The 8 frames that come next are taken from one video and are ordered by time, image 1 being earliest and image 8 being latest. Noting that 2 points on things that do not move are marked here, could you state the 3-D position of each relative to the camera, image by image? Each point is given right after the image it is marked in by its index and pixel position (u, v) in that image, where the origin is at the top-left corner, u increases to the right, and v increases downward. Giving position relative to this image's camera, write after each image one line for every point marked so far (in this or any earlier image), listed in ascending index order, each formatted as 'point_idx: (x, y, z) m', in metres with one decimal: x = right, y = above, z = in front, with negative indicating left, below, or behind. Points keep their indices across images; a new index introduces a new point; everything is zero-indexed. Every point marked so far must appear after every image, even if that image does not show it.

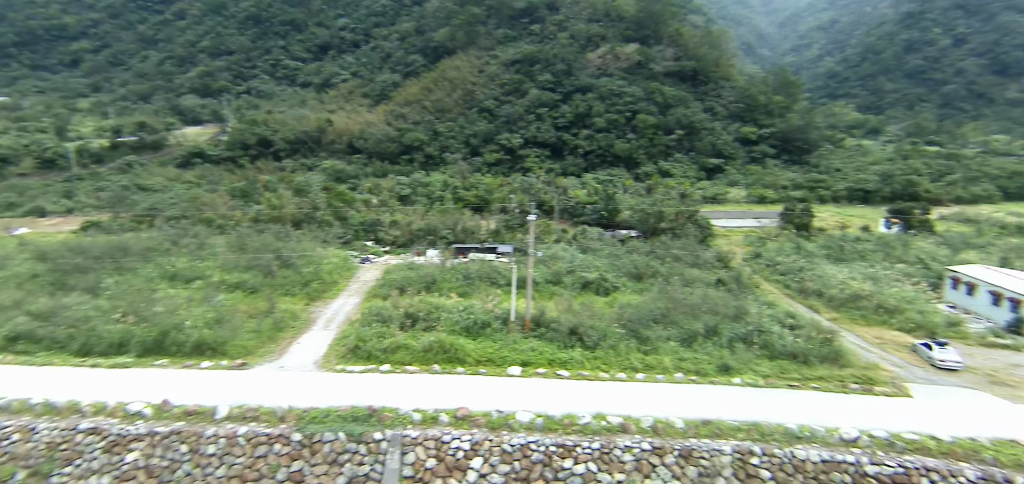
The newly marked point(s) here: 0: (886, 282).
0: (+11.8, -1.3, +17.1) m
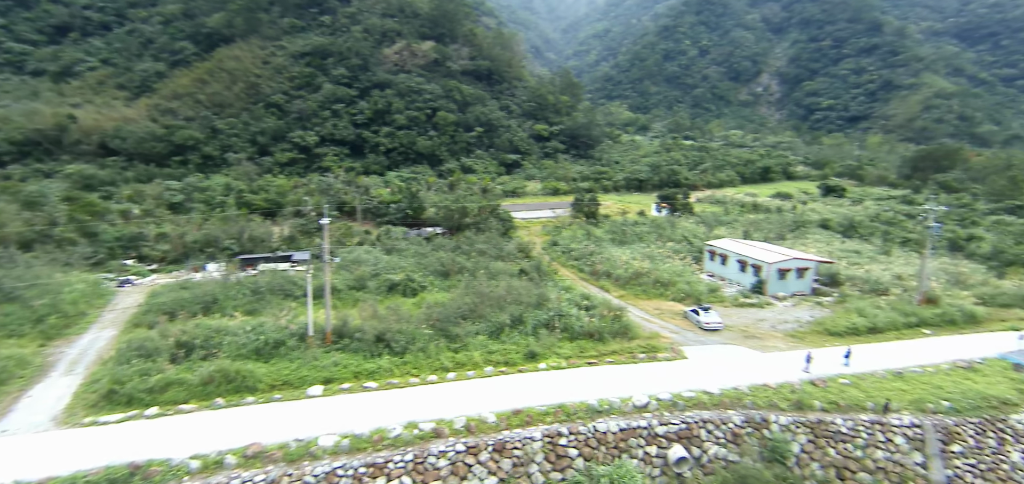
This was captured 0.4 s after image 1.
0: (+5.3, -0.6, +19.4) m
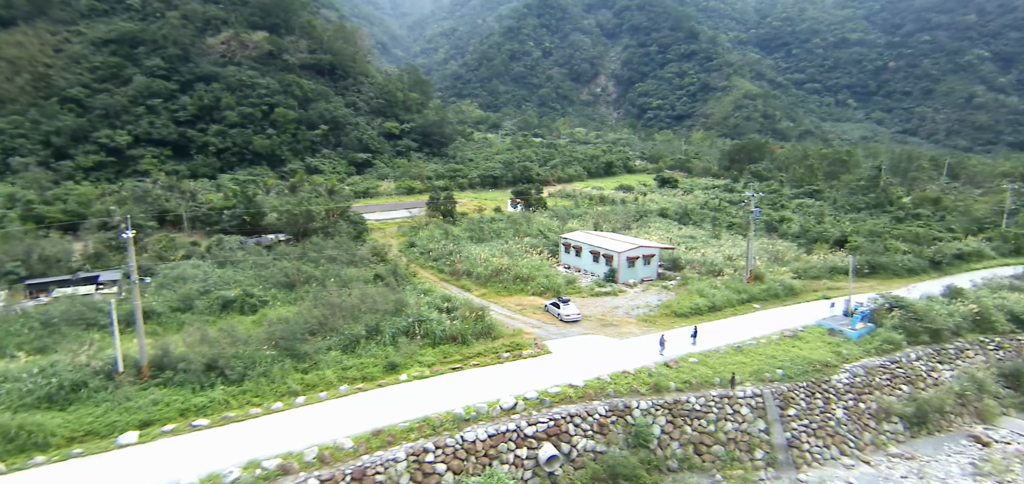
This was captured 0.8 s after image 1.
0: (+0.2, -0.5, +19.4) m
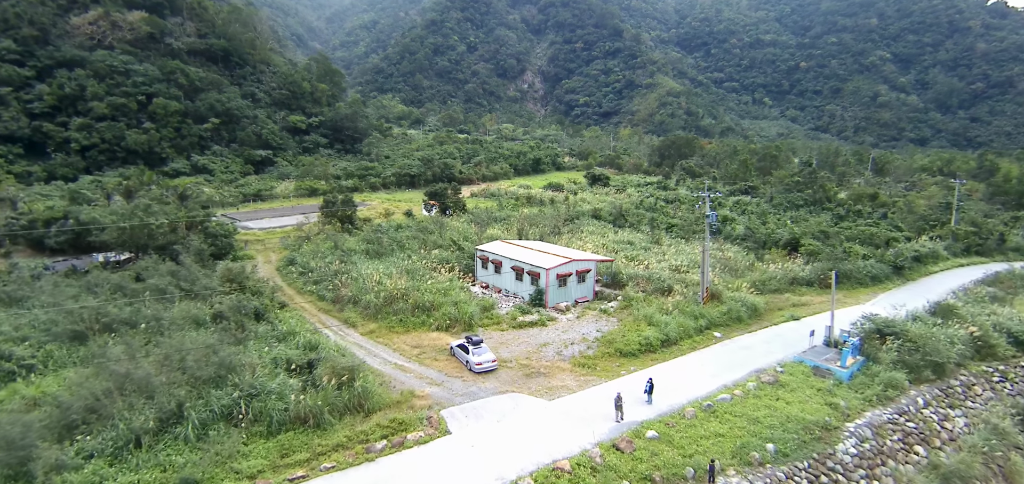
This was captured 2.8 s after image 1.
0: (-2.6, -0.9, +15.4) m
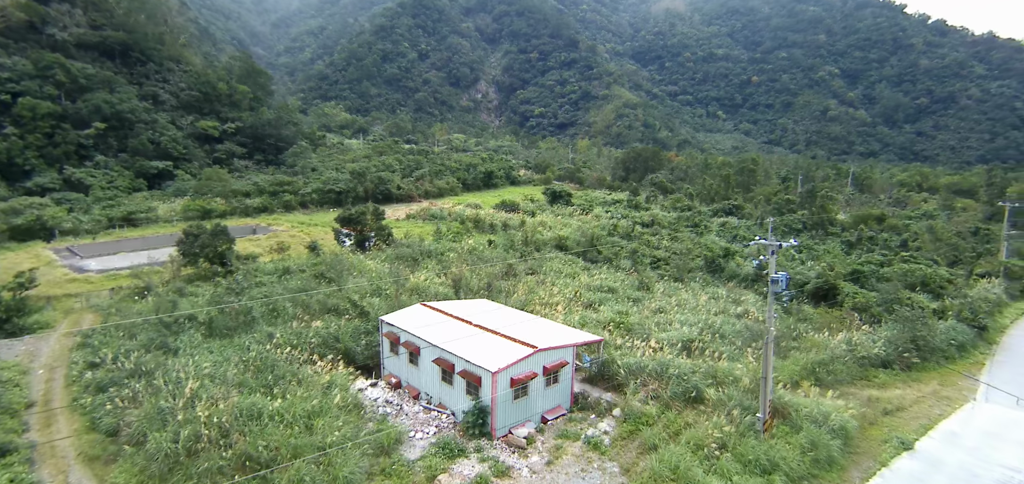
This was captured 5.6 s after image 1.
0: (-3.9, -2.2, +9.1) m
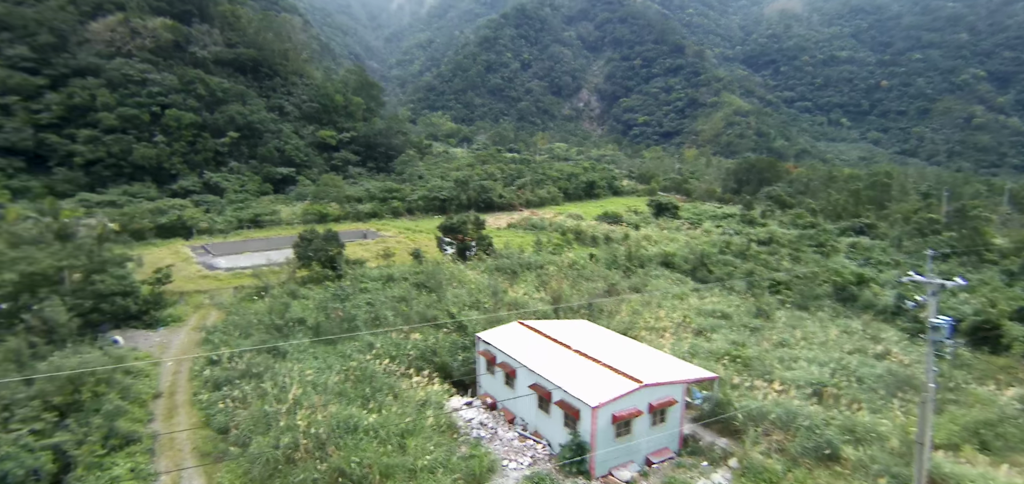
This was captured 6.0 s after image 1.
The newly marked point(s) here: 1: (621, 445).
0: (-2.2, -2.4, +9.1) m
1: (+1.6, -2.9, +7.7) m
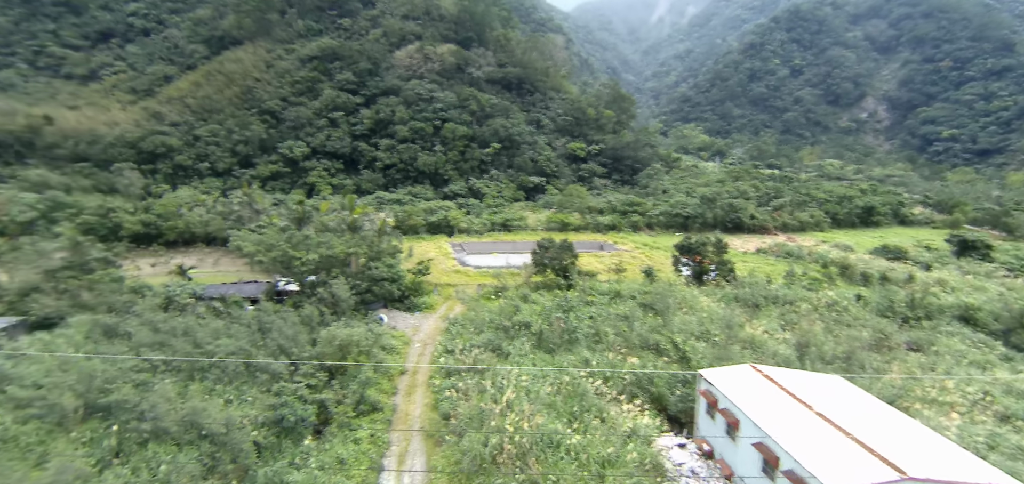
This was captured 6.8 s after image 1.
0: (+1.3, -2.7, +8.8) m
1: (+4.1, -3.5, +6.0) m
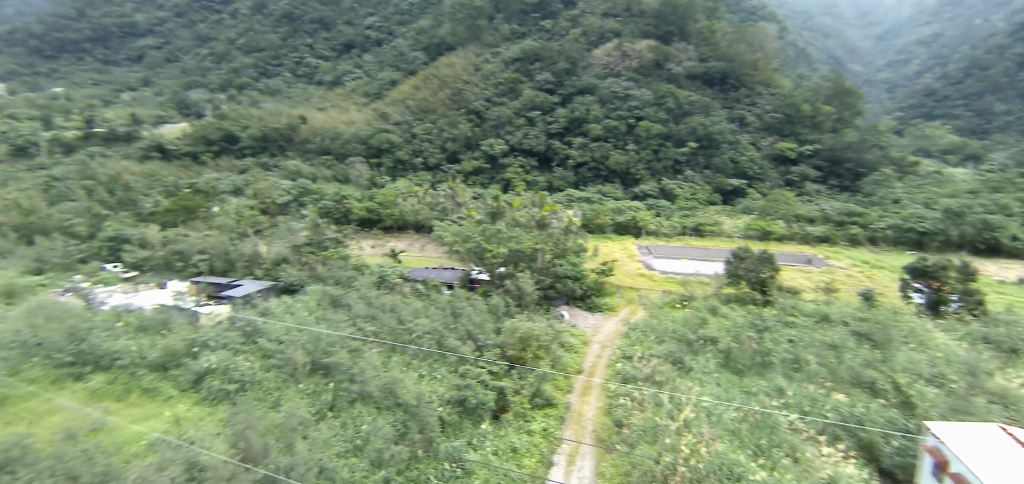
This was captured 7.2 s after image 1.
0: (+4.0, -2.9, +7.8) m
1: (+5.6, -3.8, +4.2) m
